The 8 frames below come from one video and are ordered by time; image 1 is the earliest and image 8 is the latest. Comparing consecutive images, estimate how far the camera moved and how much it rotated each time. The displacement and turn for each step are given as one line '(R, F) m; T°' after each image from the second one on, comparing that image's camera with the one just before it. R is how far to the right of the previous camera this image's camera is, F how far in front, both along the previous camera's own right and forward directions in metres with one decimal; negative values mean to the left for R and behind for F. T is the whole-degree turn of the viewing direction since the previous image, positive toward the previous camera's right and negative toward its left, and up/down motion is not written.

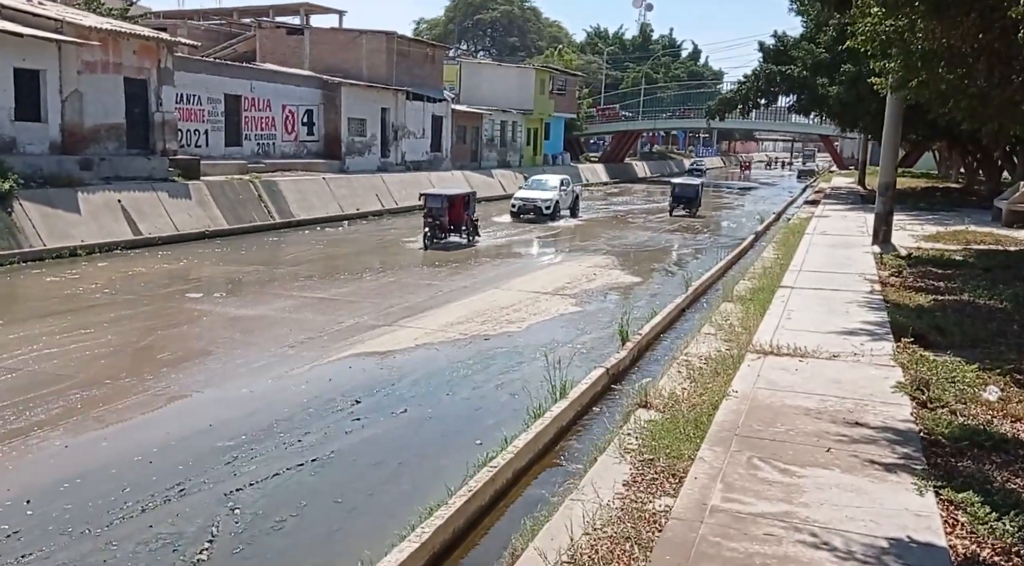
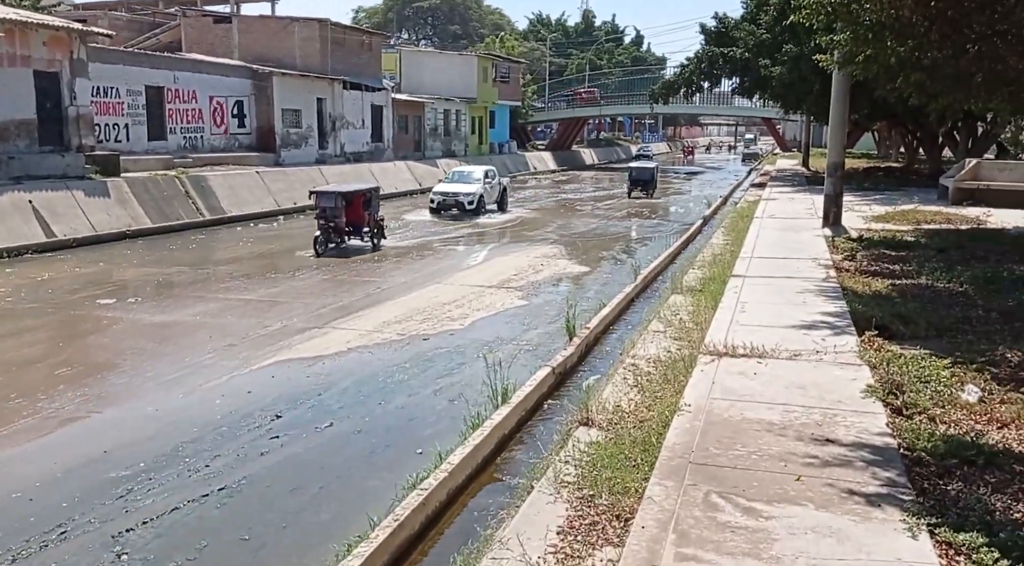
(+0.2, +0.7) m; +3°
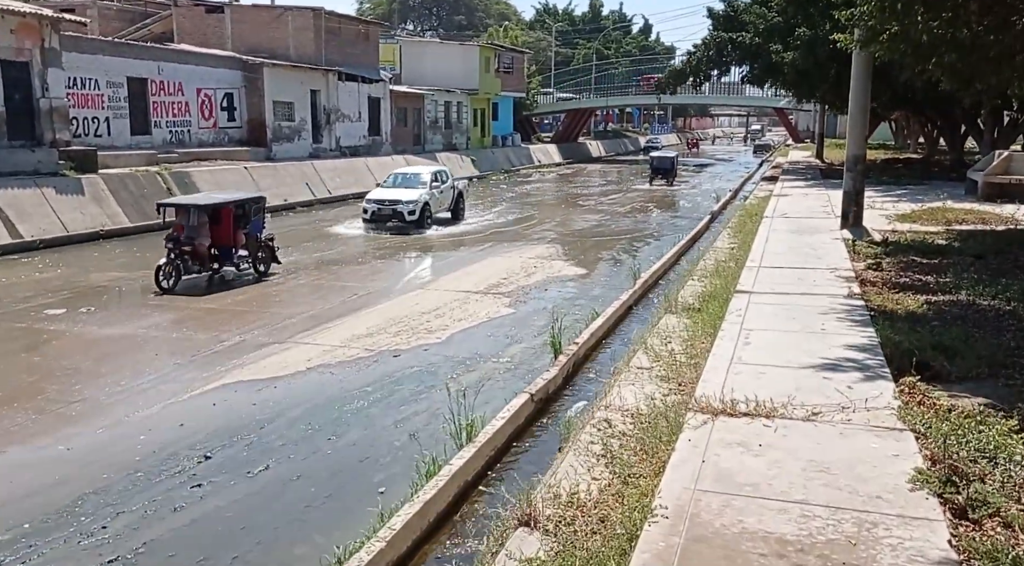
(+0.4, +1.2) m; -1°
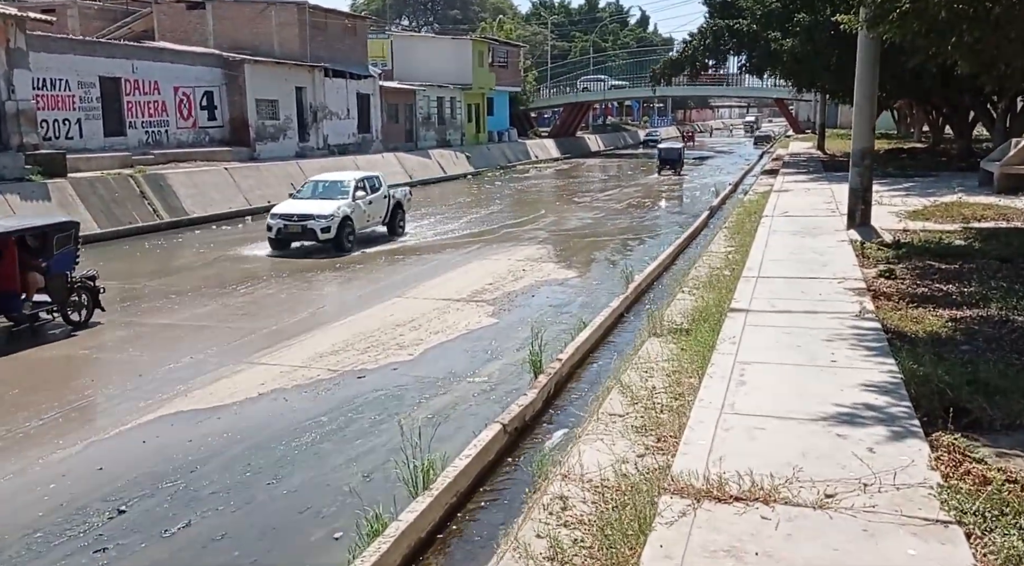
(+0.3, +1.0) m; 0°
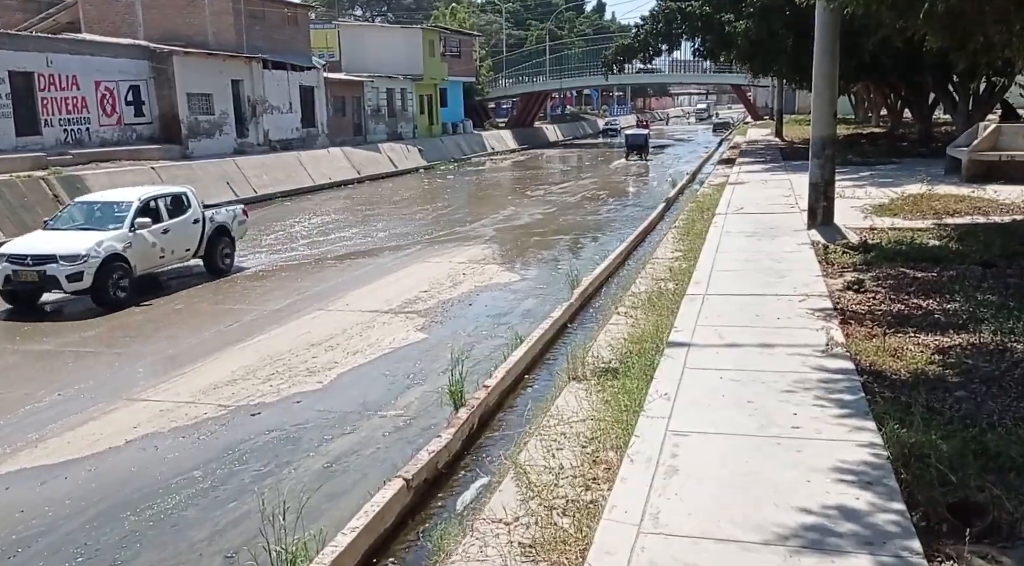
(+0.5, +1.2) m; +2°
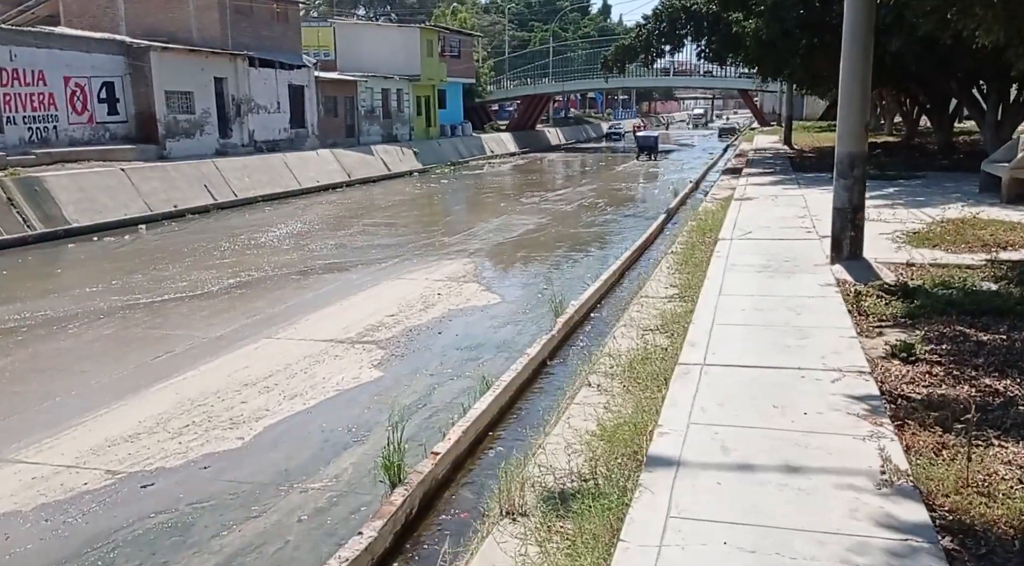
(+0.4, +1.5) m; 0°
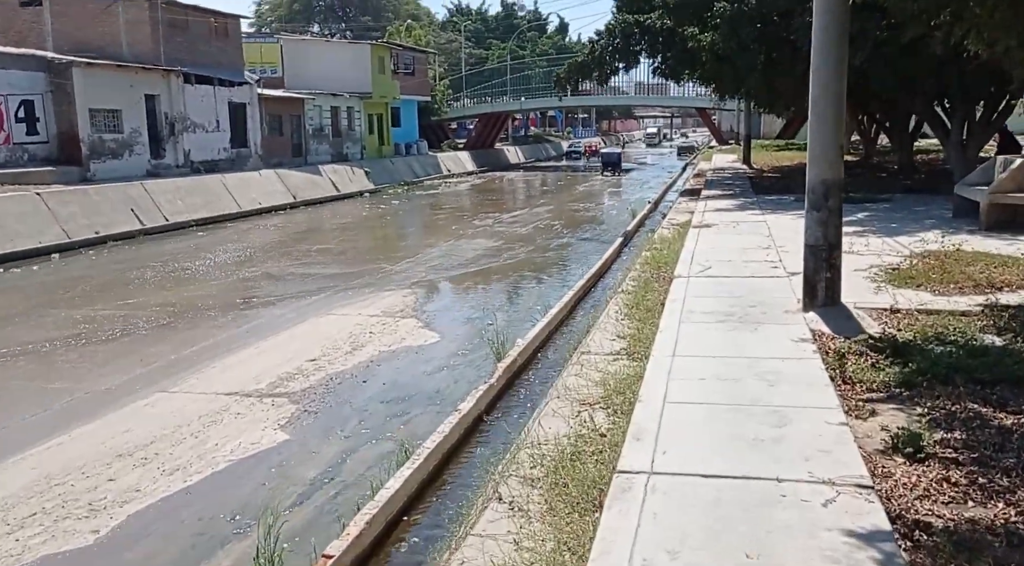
(+0.3, +1.2) m; +2°
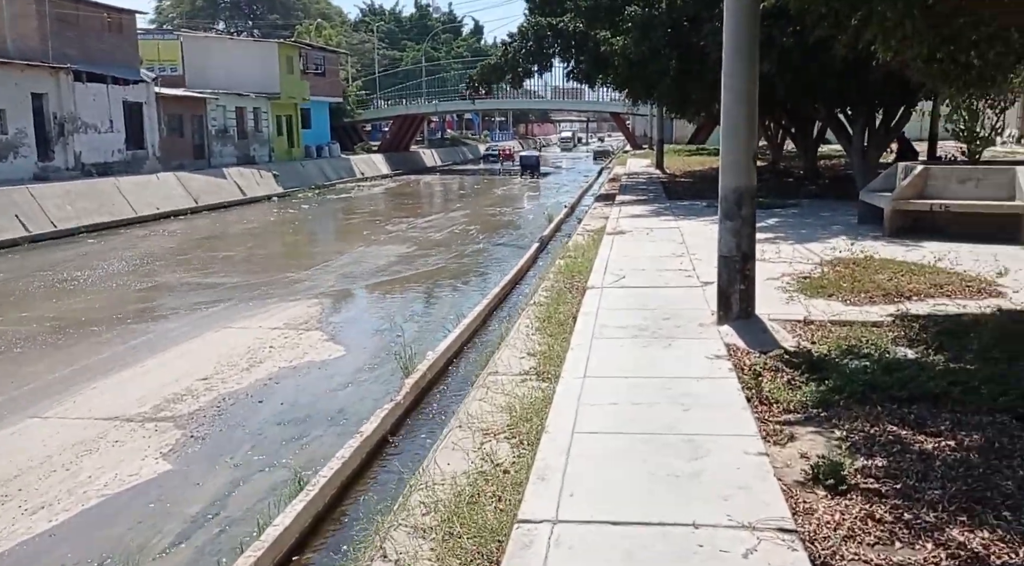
(+0.1, +0.4) m; +5°
